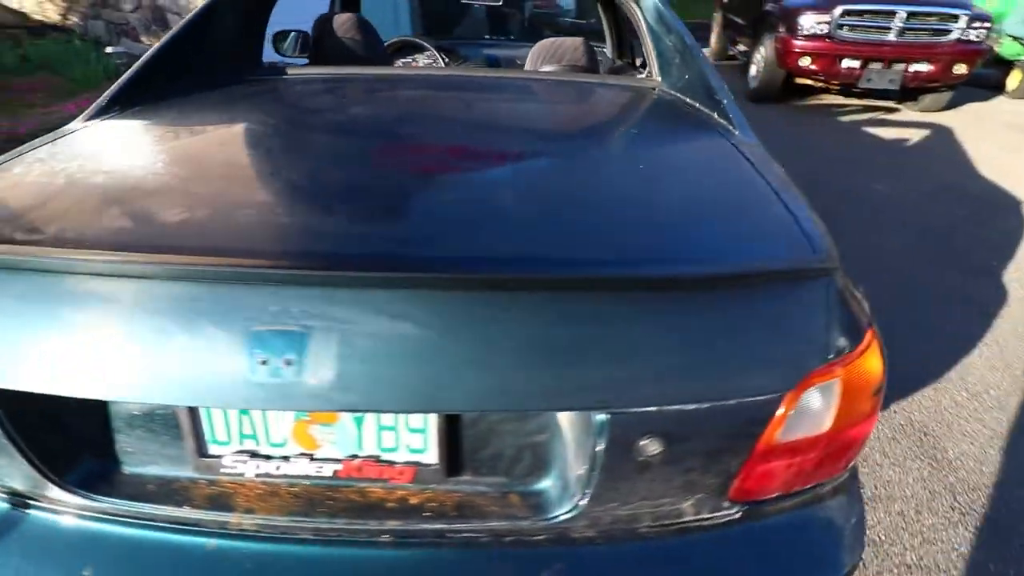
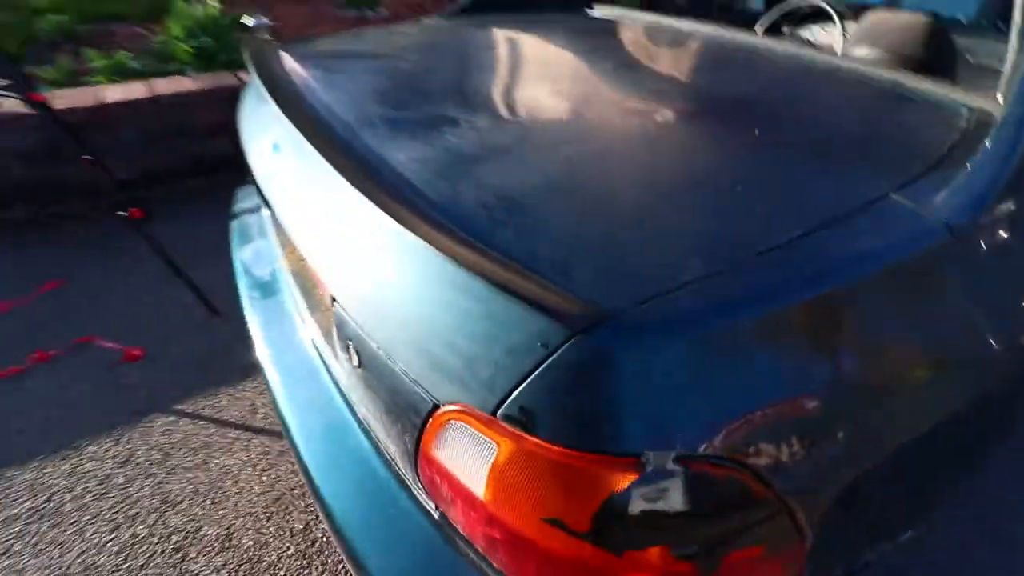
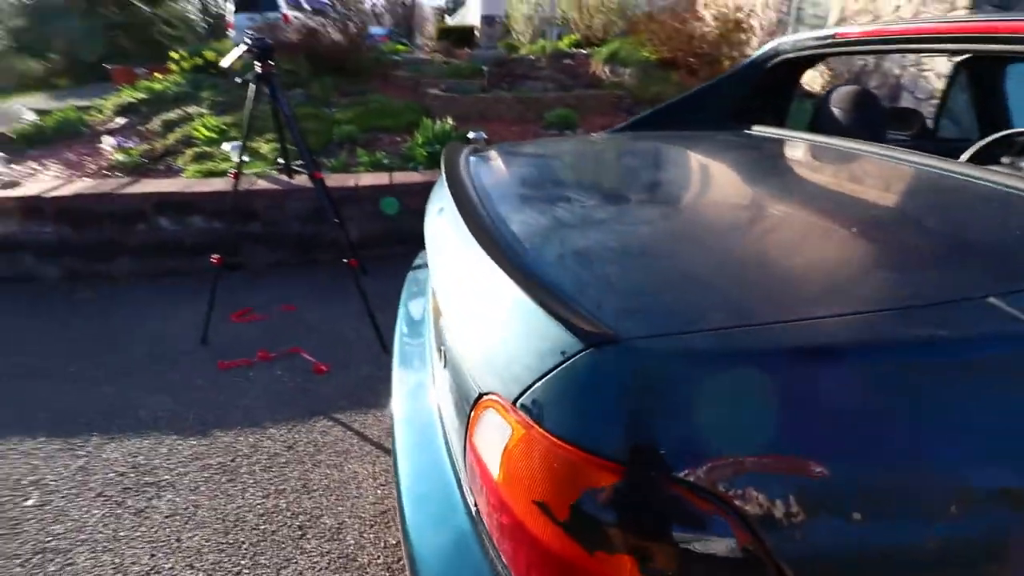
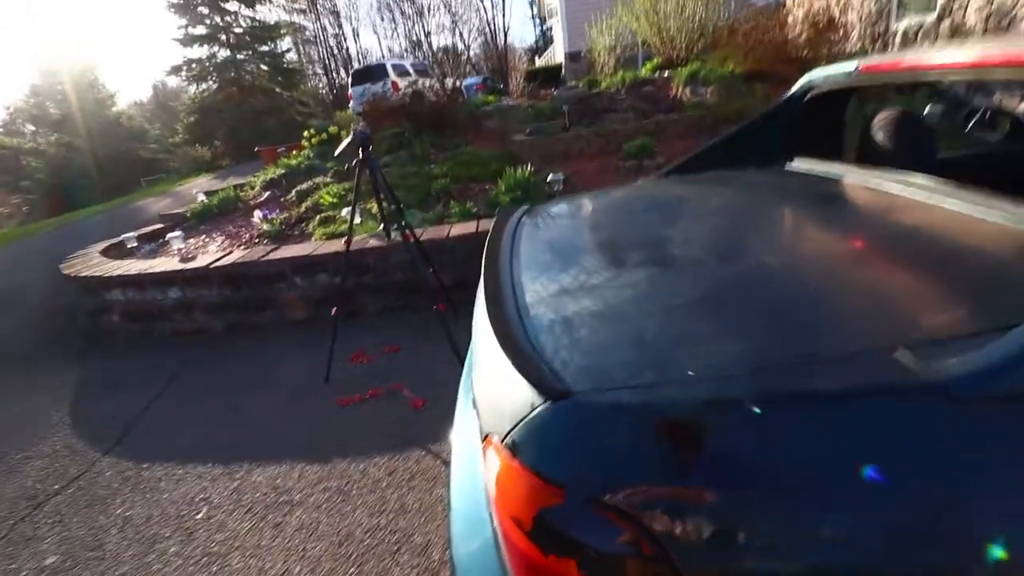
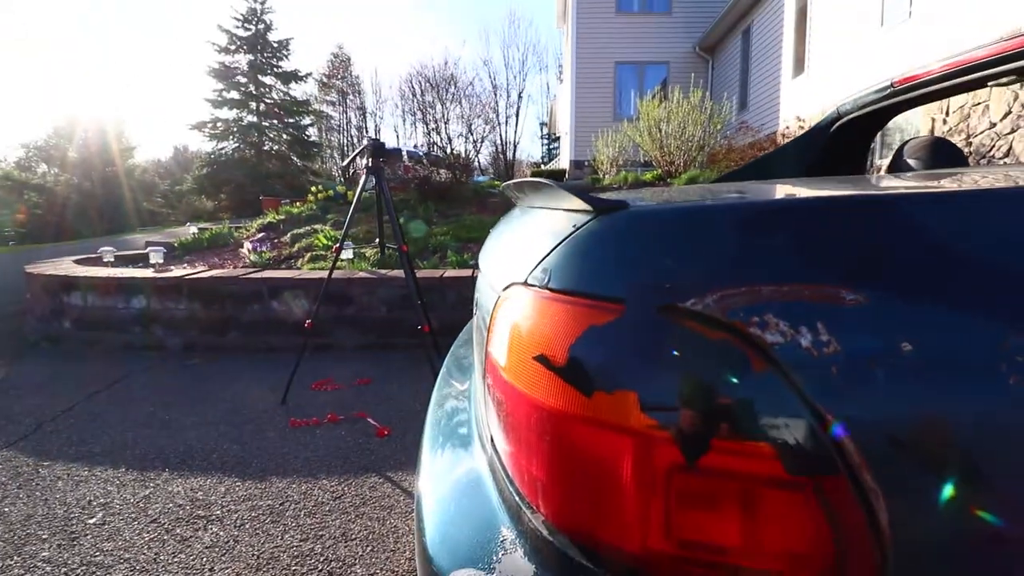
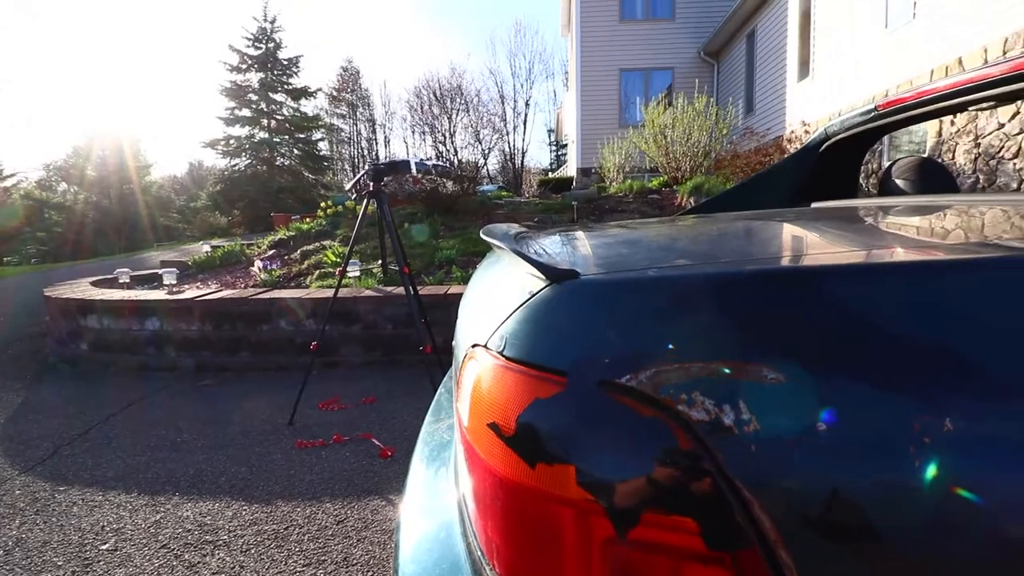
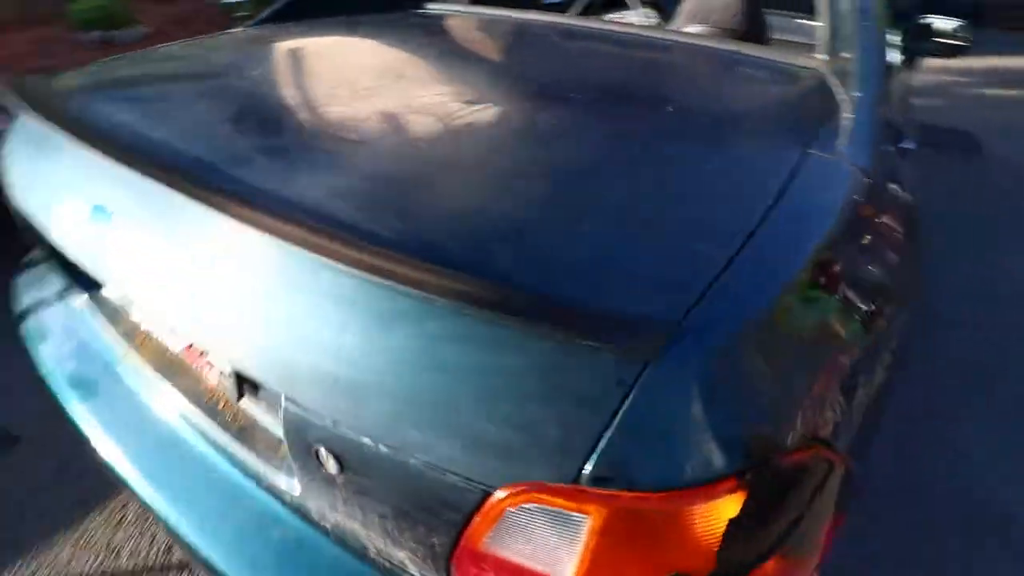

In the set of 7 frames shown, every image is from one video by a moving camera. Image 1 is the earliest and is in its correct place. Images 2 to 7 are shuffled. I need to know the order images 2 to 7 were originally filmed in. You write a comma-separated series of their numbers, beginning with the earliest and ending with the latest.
7, 2, 3, 5, 6, 4
